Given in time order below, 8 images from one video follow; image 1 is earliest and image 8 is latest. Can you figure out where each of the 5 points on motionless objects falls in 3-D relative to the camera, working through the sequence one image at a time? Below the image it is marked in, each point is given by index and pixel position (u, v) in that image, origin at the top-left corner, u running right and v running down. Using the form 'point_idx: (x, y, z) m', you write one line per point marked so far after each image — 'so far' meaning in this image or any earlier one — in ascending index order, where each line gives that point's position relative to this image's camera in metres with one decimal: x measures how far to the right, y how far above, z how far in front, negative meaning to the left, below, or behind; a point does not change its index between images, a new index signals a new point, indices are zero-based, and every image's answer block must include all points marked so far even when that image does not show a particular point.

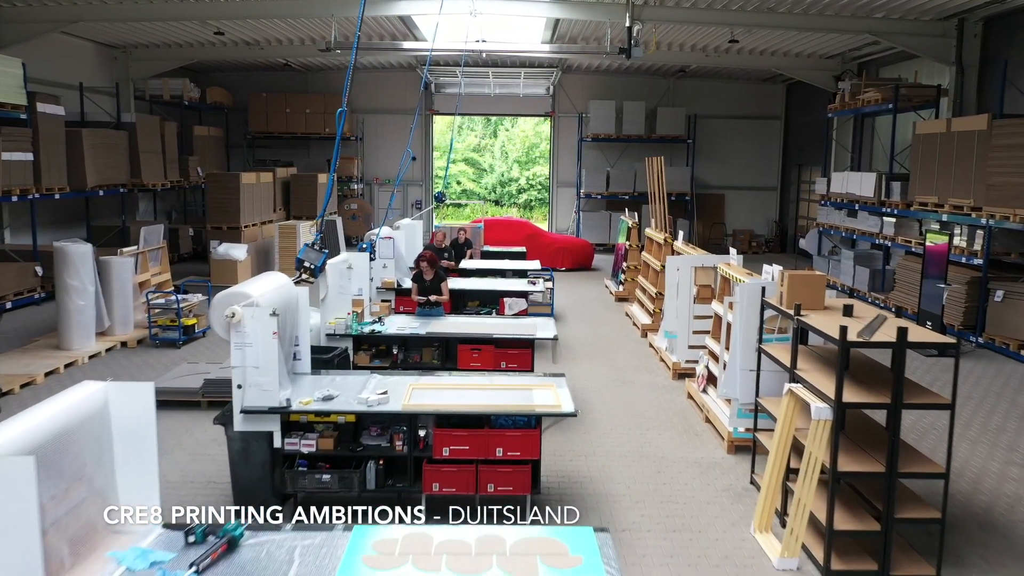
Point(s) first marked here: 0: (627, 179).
0: (+3.1, +2.9, +18.9) m
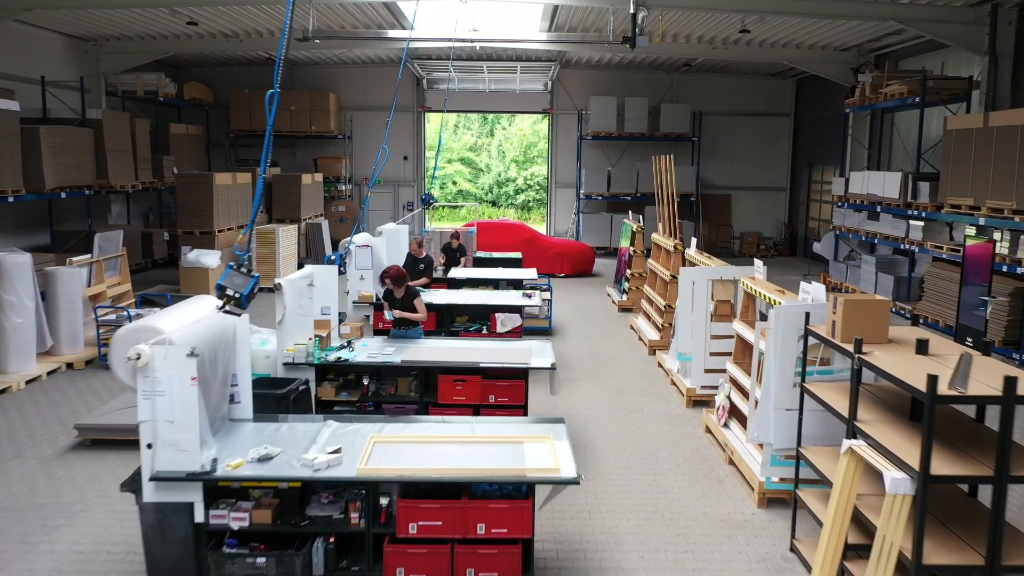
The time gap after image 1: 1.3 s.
0: (+2.9, +2.7, +18.0) m
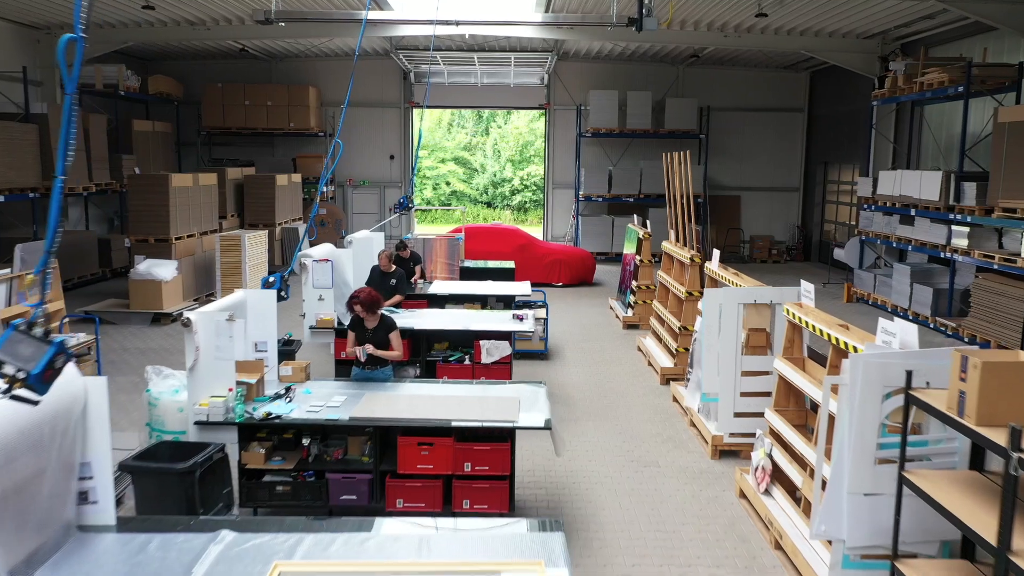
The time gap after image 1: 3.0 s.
0: (+2.8, +2.5, +16.6) m
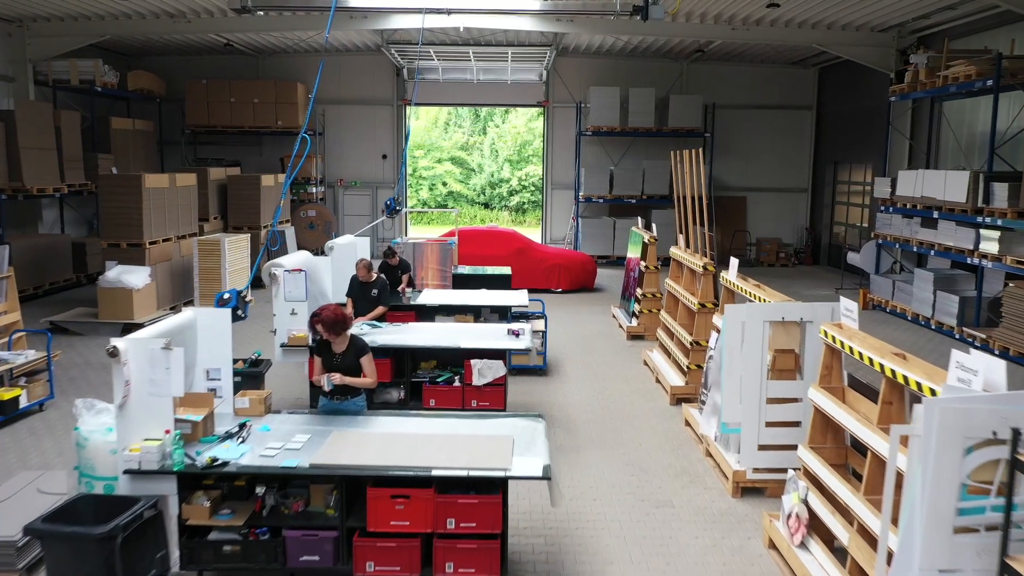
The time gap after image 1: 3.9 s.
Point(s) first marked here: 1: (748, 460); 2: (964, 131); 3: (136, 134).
0: (+2.7, +2.4, +16.0) m
1: (+1.7, -1.2, +5.1) m
2: (+7.3, +2.5, +11.6) m
3: (-7.8, +3.2, +14.8) m
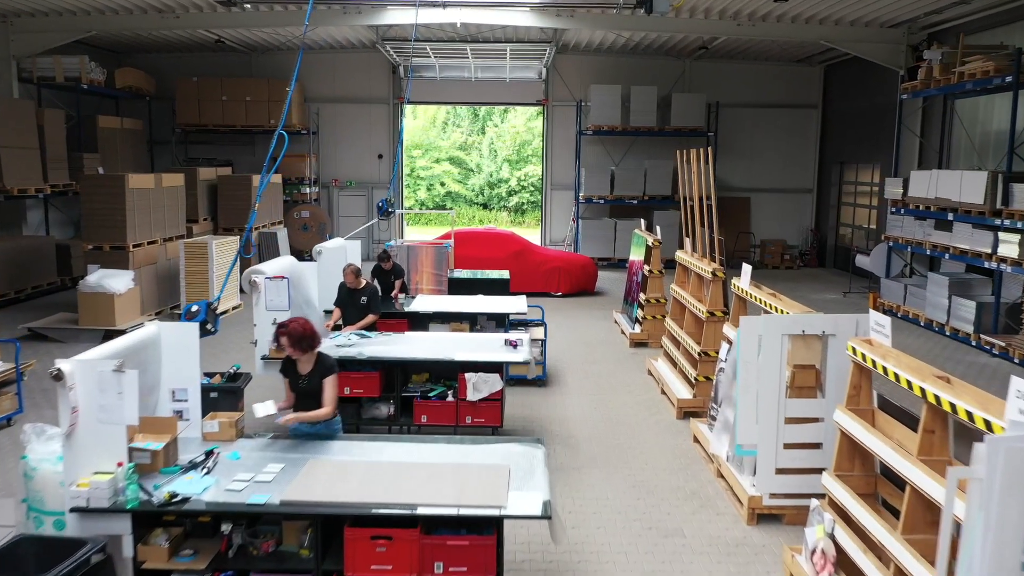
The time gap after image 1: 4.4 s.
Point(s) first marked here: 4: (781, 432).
0: (+2.7, +2.3, +15.6) m
1: (+1.7, -1.3, +4.7) m
2: (+7.3, +2.5, +11.2) m
3: (-7.9, +3.2, +14.4) m
4: (+1.8, -0.9, +4.7) m
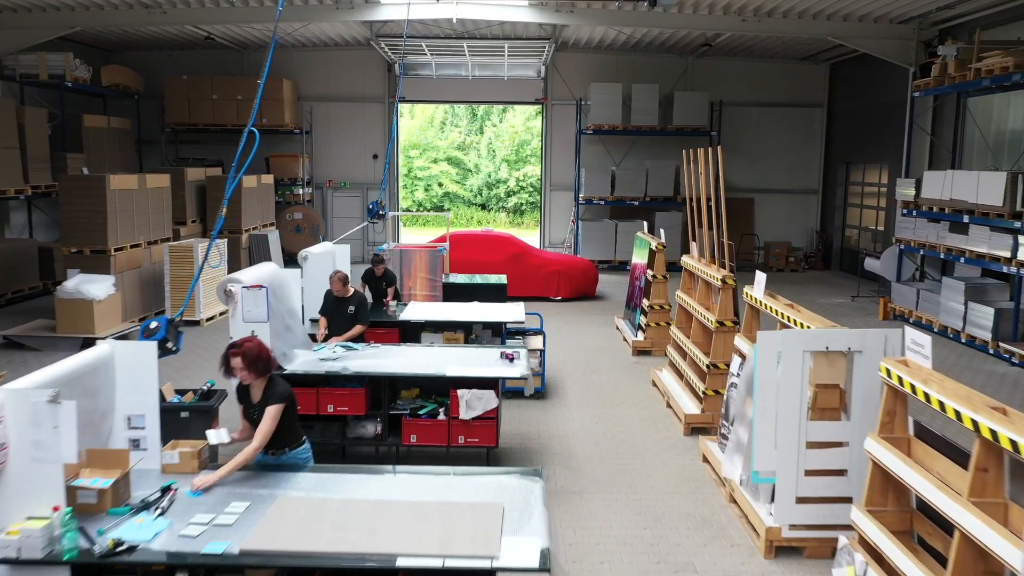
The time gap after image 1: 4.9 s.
0: (+2.7, +2.2, +15.2) m
1: (+1.7, -1.4, +4.3) m
2: (+7.3, +2.4, +10.8) m
3: (-7.9, +3.1, +14.0) m
4: (+1.7, -1.0, +4.3) m
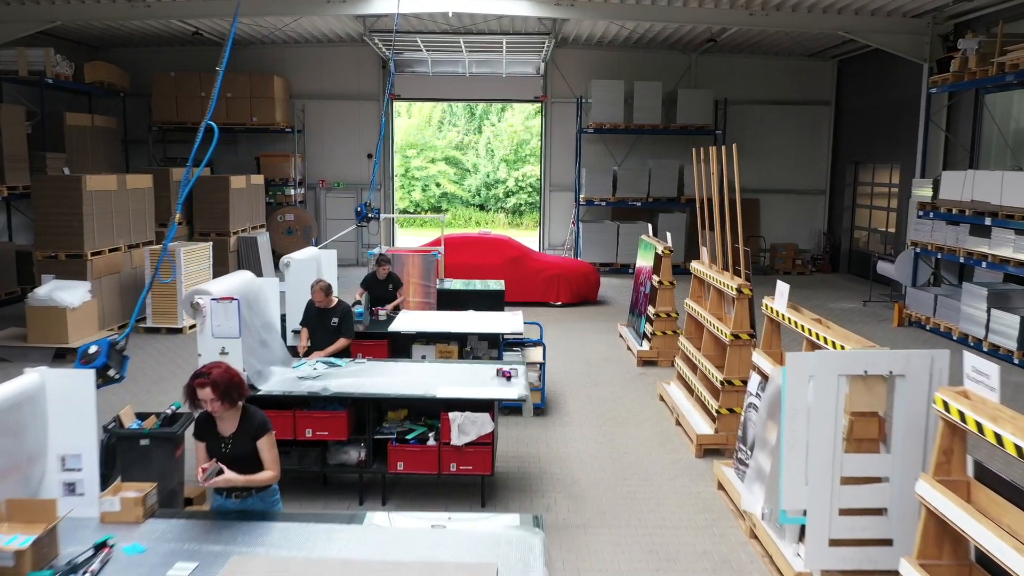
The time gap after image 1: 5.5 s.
0: (+2.6, +2.2, +14.7) m
1: (+1.6, -1.5, +3.8) m
2: (+7.2, +2.3, +10.3) m
3: (-7.9, +3.0, +13.5) m
4: (+1.7, -1.1, +3.8) m
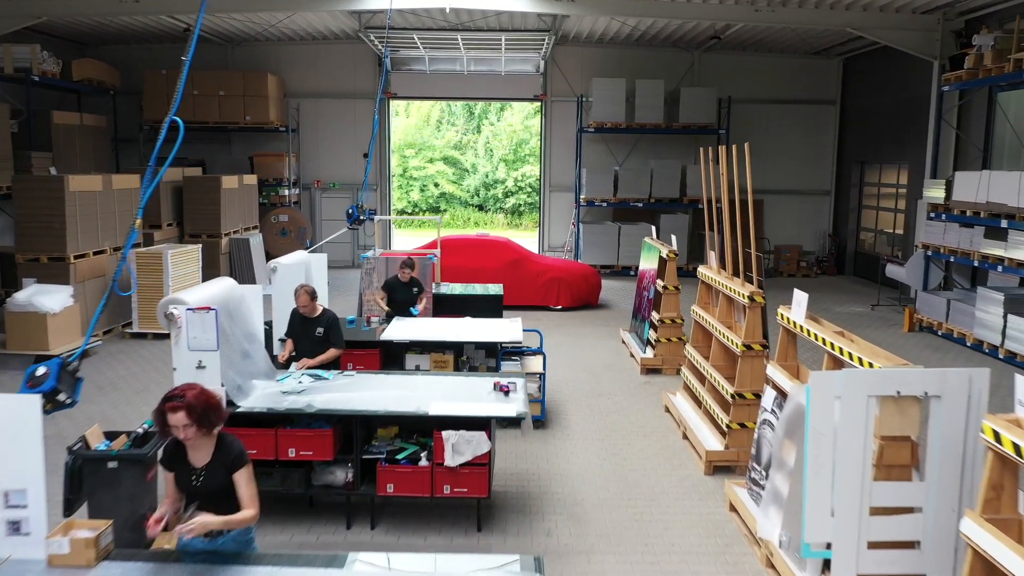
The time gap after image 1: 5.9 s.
0: (+2.6, +2.1, +14.3) m
1: (+1.6, -1.5, +3.5) m
2: (+7.2, +2.3, +10.0) m
3: (-8.0, +2.9, +13.2) m
4: (+1.7, -1.2, +3.4) m
